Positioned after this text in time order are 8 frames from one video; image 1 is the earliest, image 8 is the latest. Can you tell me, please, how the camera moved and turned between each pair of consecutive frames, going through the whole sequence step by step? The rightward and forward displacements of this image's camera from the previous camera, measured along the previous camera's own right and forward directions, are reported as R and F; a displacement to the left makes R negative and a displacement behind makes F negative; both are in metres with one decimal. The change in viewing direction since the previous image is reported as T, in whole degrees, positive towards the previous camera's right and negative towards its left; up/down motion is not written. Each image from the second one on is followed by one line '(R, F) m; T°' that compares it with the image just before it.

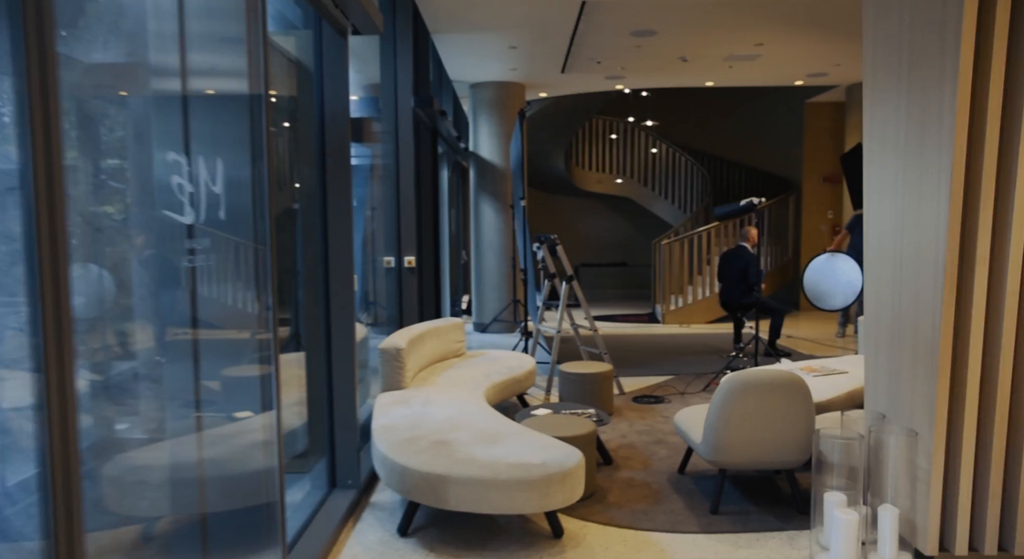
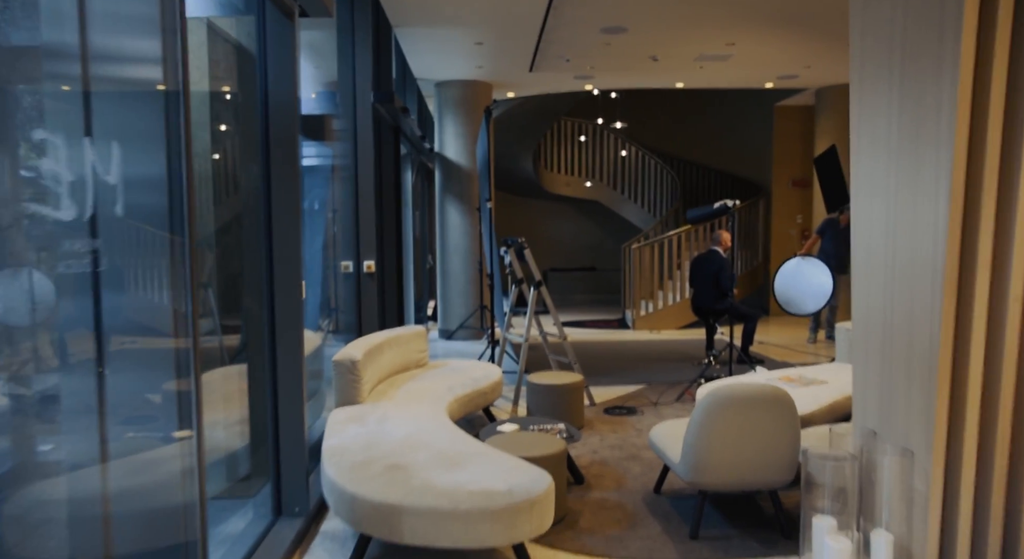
(0.0, +0.3) m; +3°
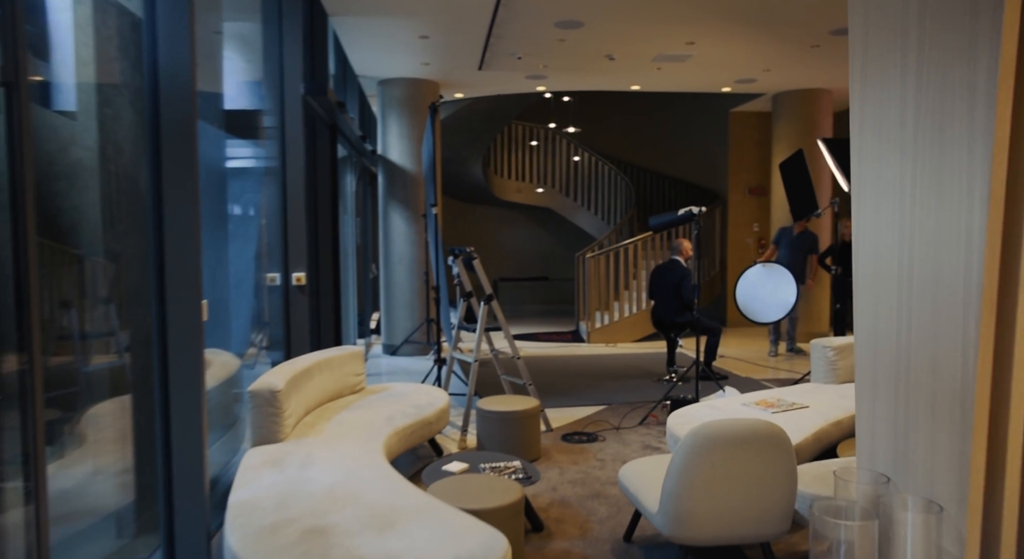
(0.0, +0.5) m; +4°
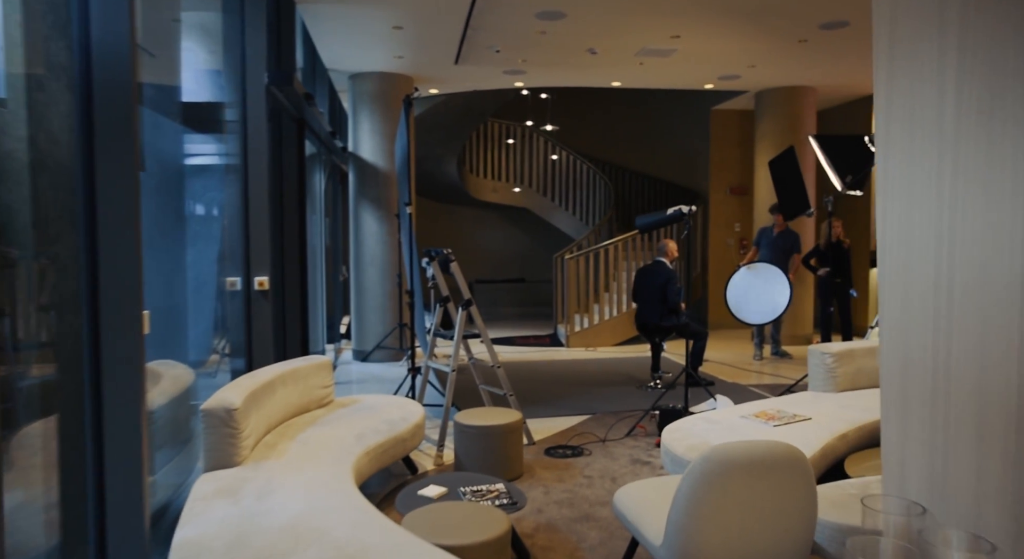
(0.0, +0.3) m; +2°
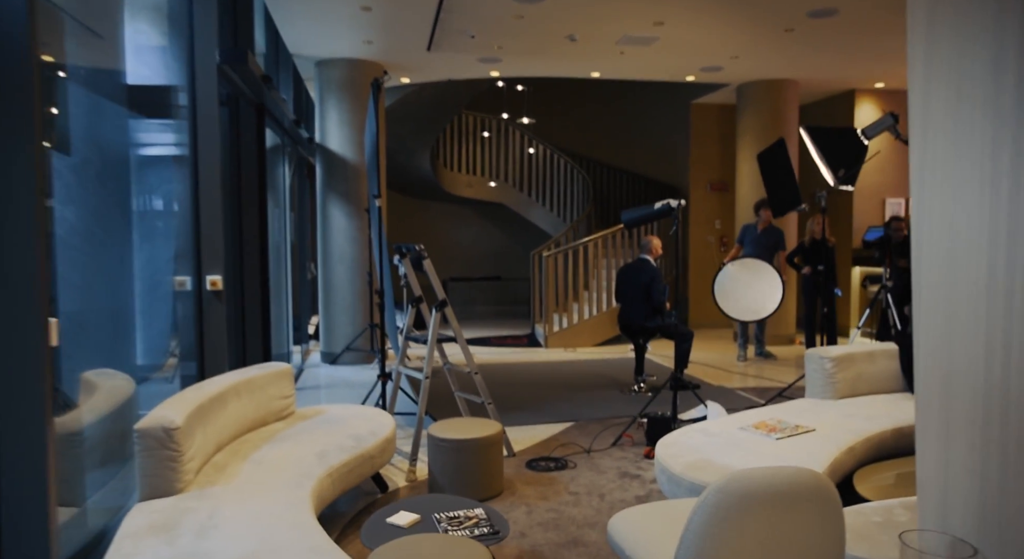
(0.0, +0.3) m; +2°
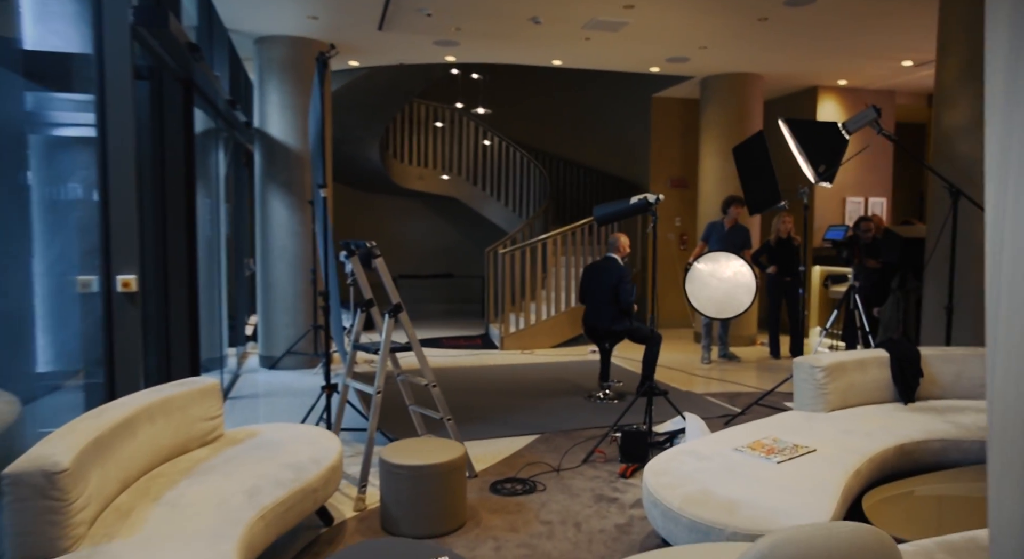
(-0.1, +0.4) m; +4°
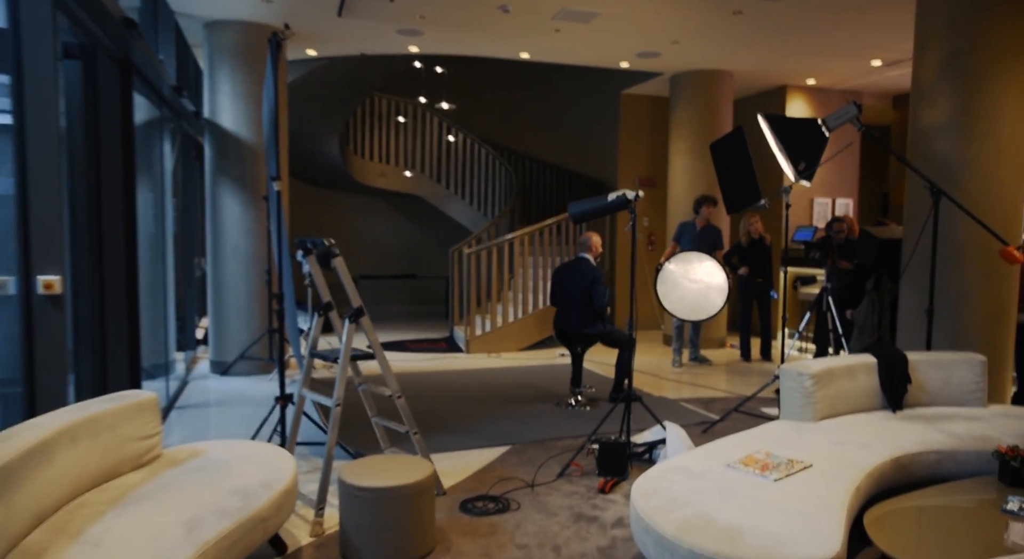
(0.0, +0.3) m; +3°
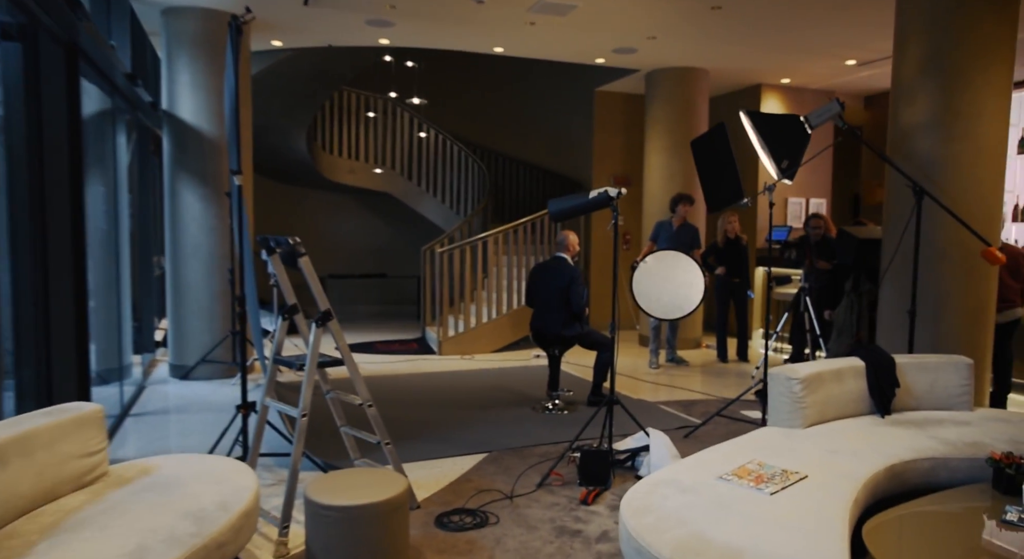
(0.0, +0.2) m; +2°
